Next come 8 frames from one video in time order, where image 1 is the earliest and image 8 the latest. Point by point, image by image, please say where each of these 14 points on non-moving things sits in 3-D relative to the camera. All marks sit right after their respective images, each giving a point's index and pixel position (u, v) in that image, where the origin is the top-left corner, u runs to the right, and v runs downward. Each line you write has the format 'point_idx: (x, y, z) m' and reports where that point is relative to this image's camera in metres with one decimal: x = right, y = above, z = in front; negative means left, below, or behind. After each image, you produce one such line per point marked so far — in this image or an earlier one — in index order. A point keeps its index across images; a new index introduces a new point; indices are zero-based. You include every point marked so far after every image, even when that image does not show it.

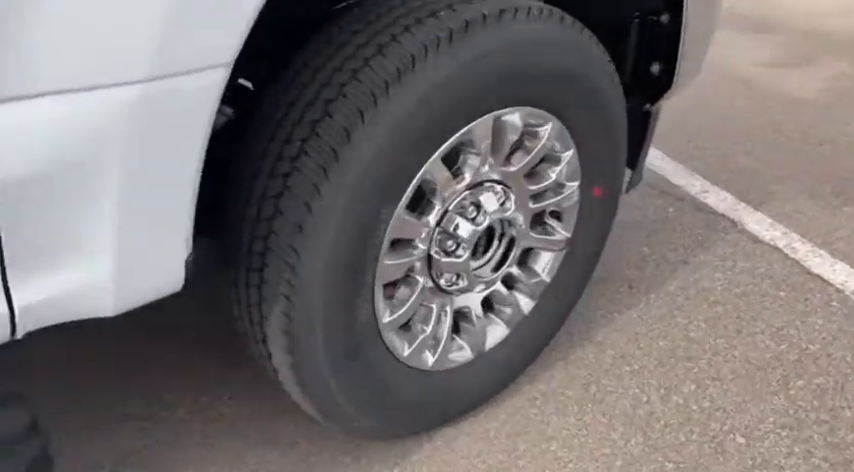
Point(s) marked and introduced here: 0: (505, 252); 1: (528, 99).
0: (+0.2, 0.0, +1.6) m
1: (+0.2, +0.2, +1.4) m
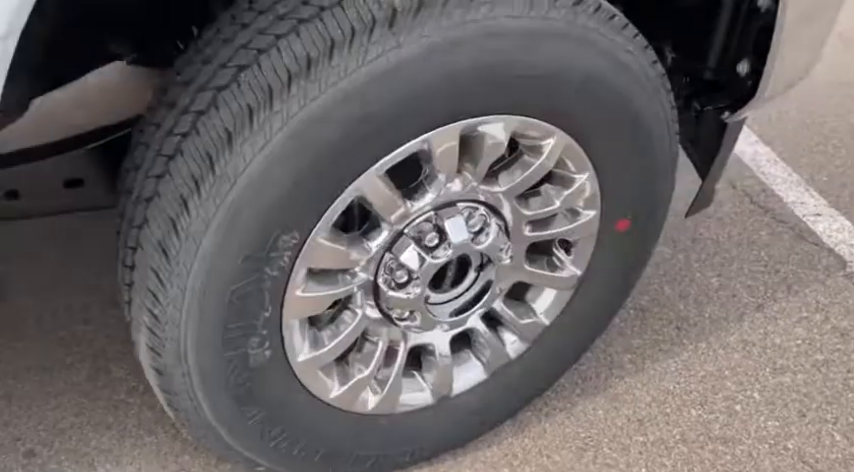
0: (+0.1, -0.1, +1.3) m
1: (+0.1, +0.2, +1.1) m
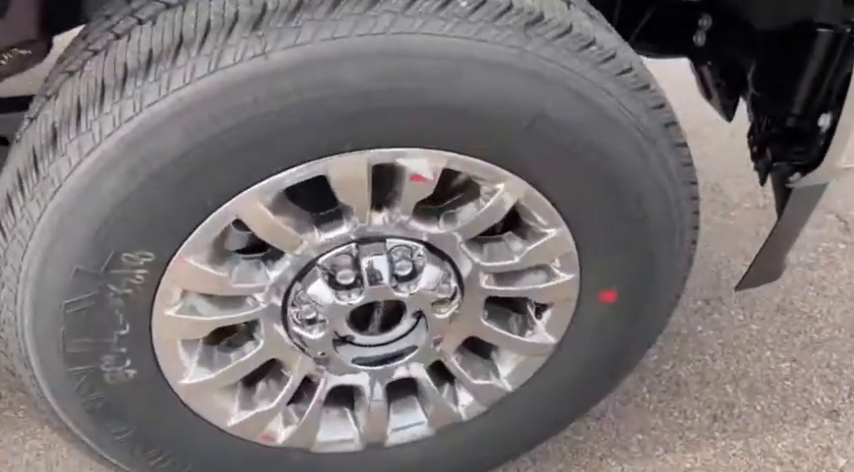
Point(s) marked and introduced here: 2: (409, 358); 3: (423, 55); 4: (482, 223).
0: (0.0, -0.1, +1.1) m
1: (0.0, +0.1, +0.8) m
2: (0.0, -0.2, +1.1) m
3: (0.0, +0.2, +0.8) m
4: (+0.1, 0.0, +0.9) m
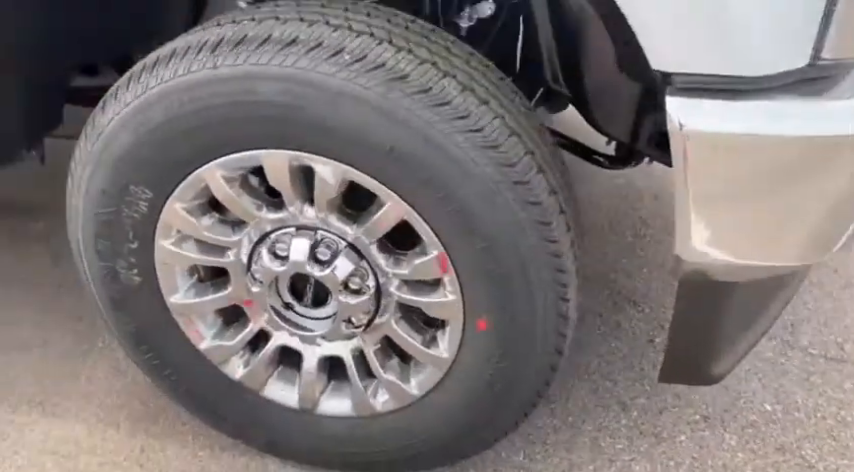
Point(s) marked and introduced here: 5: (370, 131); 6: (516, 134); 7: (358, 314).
0: (-0.1, -0.1, +1.3) m
1: (-0.1, +0.1, +1.1) m
2: (-0.2, -0.2, +1.4) m
3: (-0.2, +0.2, +1.1) m
4: (-0.1, 0.0, +1.2) m
5: (-0.1, +0.1, +1.1) m
6: (+0.1, +0.1, +1.1) m
7: (-0.1, -0.1, +1.3) m
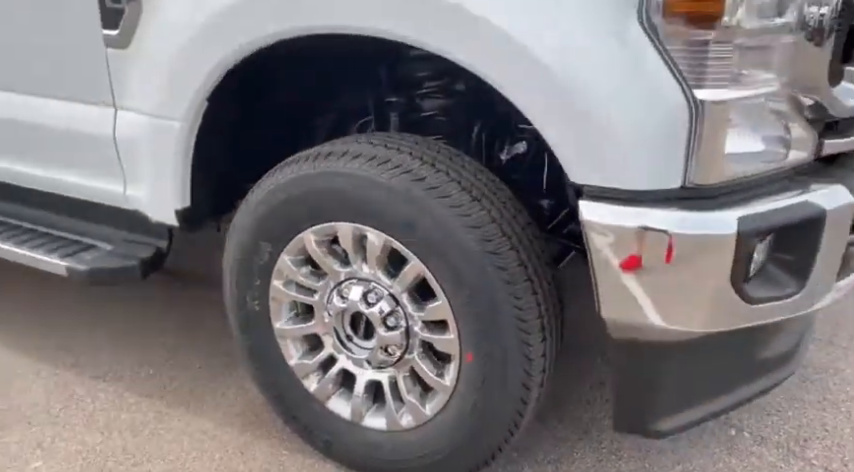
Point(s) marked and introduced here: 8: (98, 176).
0: (-0.1, -0.3, +1.9) m
1: (-0.1, 0.0, +1.7) m
2: (-0.1, -0.3, +1.9) m
3: (-0.1, +0.1, +1.7) m
4: (0.0, -0.1, +1.8) m
5: (-0.1, +0.1, +1.7) m
6: (+0.1, 0.0, +1.7) m
7: (-0.1, -0.3, +1.9) m
8: (-0.9, +0.2, +2.2) m
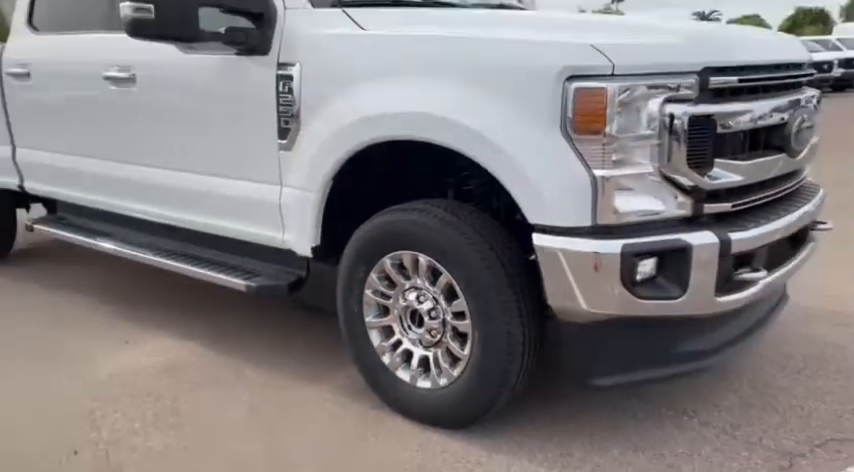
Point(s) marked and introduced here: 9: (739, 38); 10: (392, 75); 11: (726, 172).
0: (0.0, -0.4, +3.0) m
1: (0.0, -0.1, +2.9) m
2: (0.0, -0.4, +3.0) m
3: (0.0, 0.0, +2.9) m
4: (+0.1, -0.2, +2.9) m
5: (0.0, 0.0, +2.8) m
6: (+0.2, -0.1, +2.8) m
7: (0.0, -0.4, +3.0) m
8: (-0.7, 0.0, +3.5) m
9: (+1.2, +0.8, +3.0) m
10: (-0.1, +0.6, +2.9) m
11: (+1.0, +0.2, +2.7) m
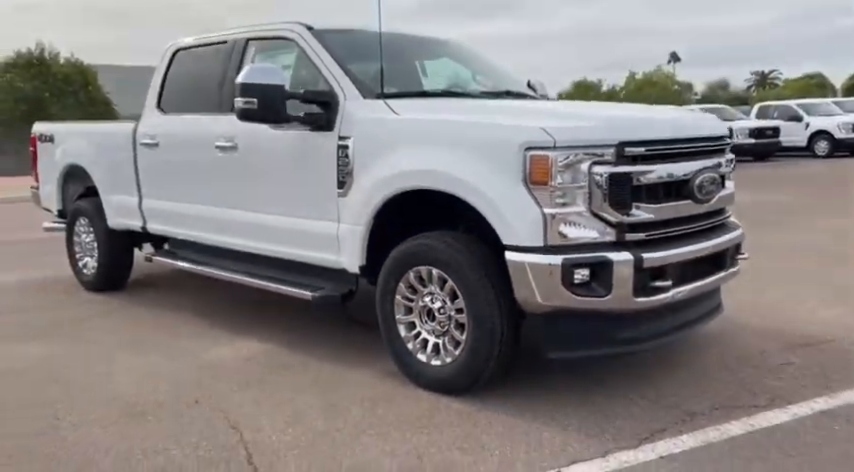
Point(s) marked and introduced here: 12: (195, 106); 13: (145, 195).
0: (+0.1, -0.5, +4.3) m
1: (+0.1, -0.2, +4.2) m
2: (+0.1, -0.5, +4.3) m
3: (0.0, -0.1, +4.2) m
4: (+0.1, -0.3, +4.2) m
5: (+0.1, -0.1, +4.1) m
6: (+0.3, -0.1, +4.0) m
7: (+0.1, -0.5, +4.2) m
8: (-0.6, -0.1, +4.8) m
9: (+1.3, +0.6, +4.3) m
10: (-0.1, +0.5, +4.3) m
11: (+1.1, +0.1, +4.0) m
12: (-1.7, +1.0, +5.8) m
13: (-2.2, +0.3, +6.3) m
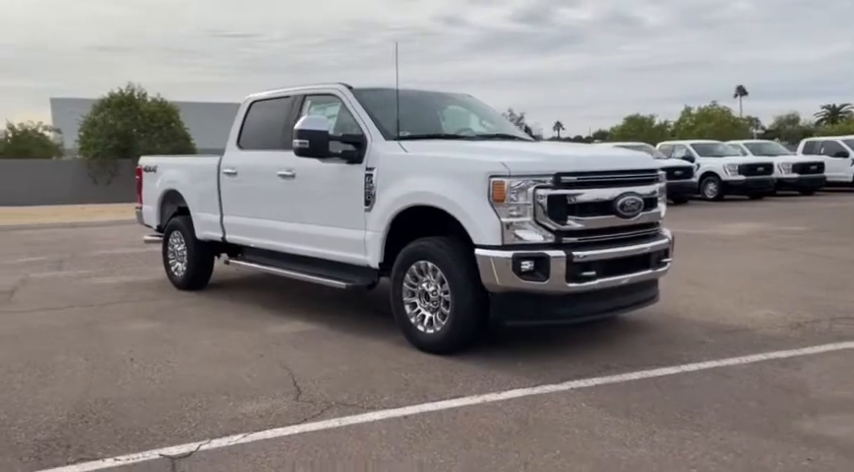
0: (+0.1, -0.5, +5.9) m
1: (0.0, -0.2, +5.8) m
2: (0.0, -0.5, +5.9) m
3: (0.0, -0.1, +5.9) m
4: (+0.1, -0.3, +5.8) m
5: (+0.1, -0.1, +5.8) m
6: (+0.2, -0.2, +5.7) m
7: (+0.1, -0.5, +5.9) m
8: (-0.6, -0.1, +6.5) m
9: (+1.3, +0.6, +5.9) m
10: (-0.1, +0.5, +6.0) m
11: (+1.0, +0.1, +5.6) m
12: (-1.6, +0.9, +7.7) m
13: (-2.1, +0.2, +8.2) m
